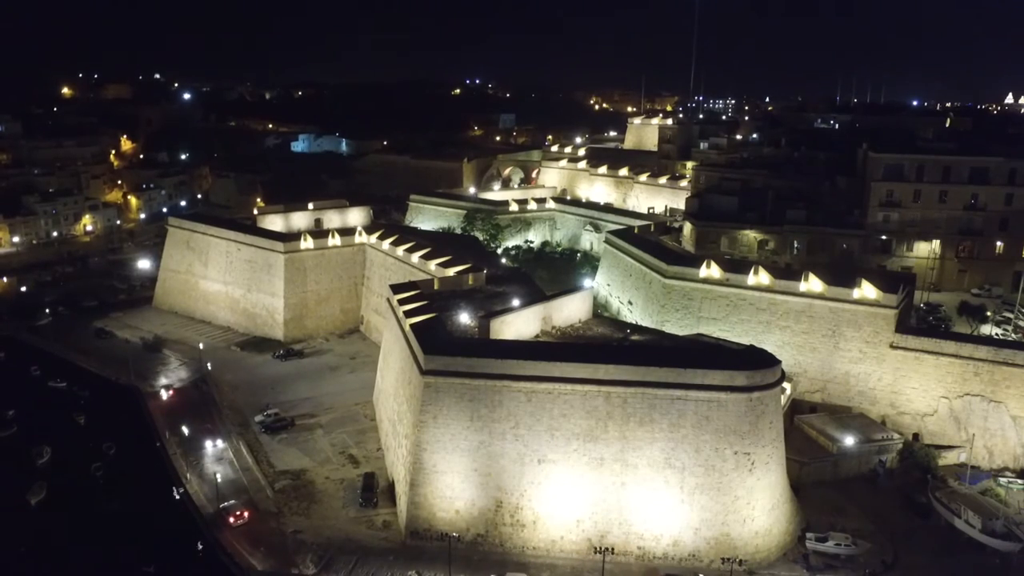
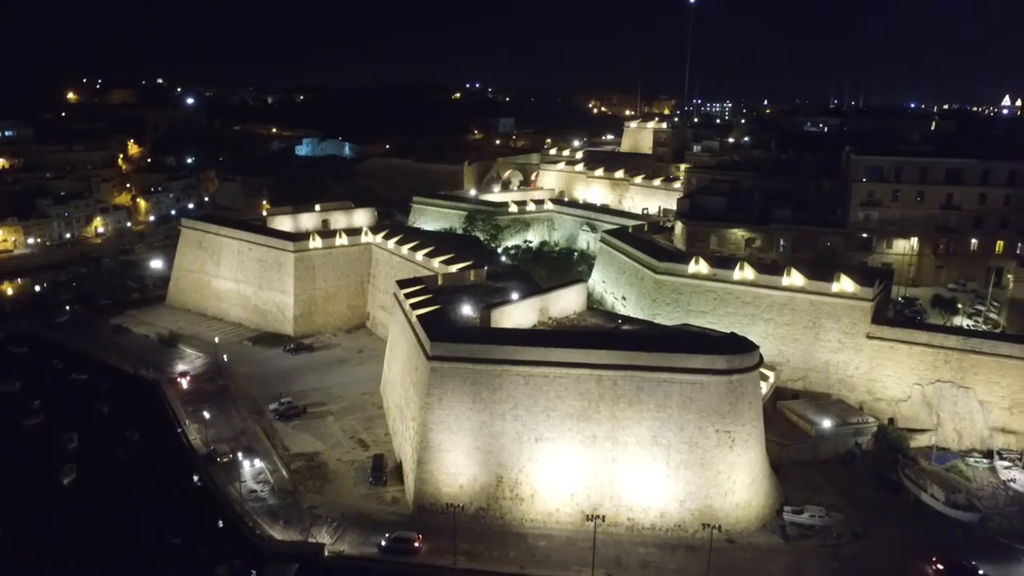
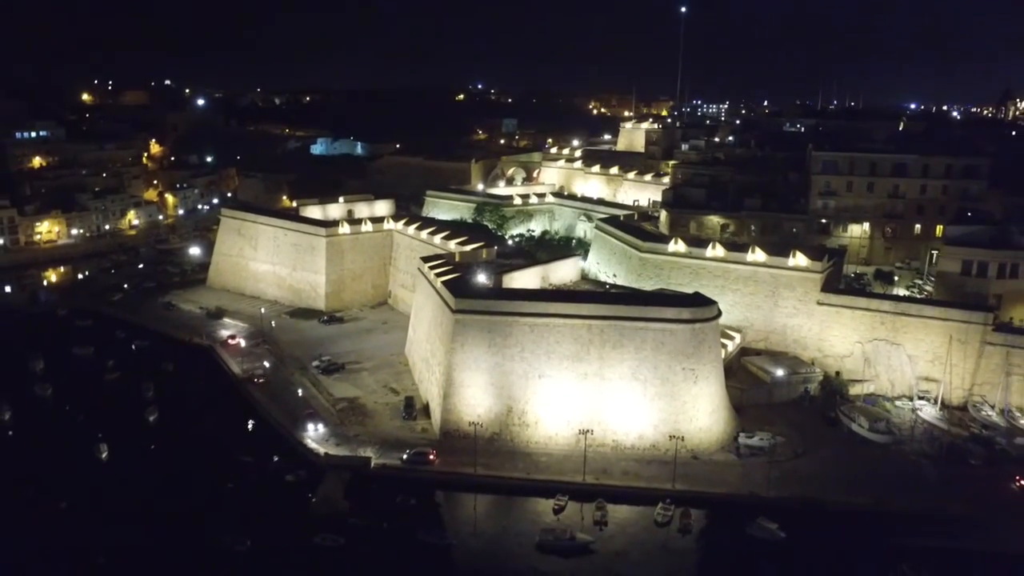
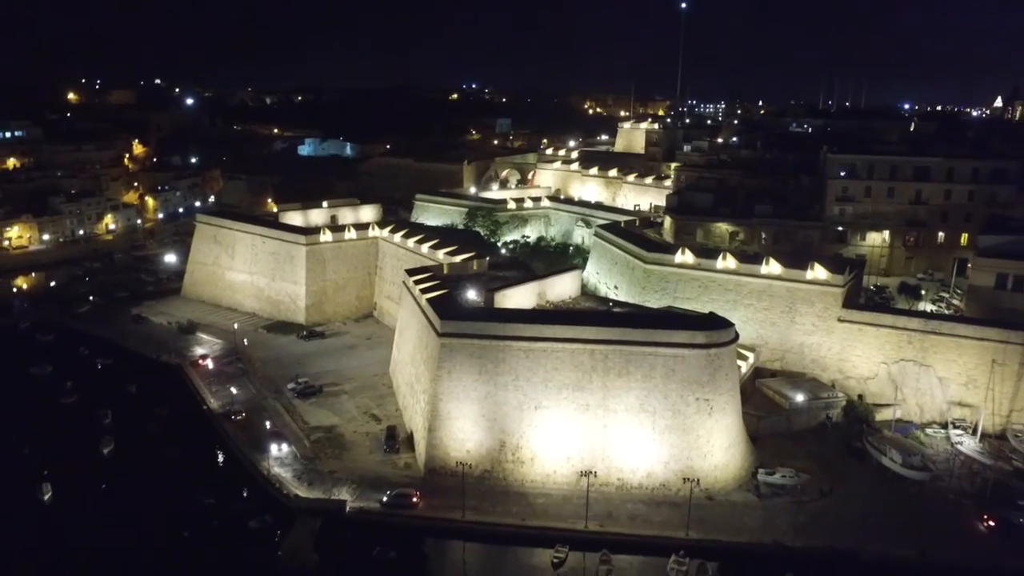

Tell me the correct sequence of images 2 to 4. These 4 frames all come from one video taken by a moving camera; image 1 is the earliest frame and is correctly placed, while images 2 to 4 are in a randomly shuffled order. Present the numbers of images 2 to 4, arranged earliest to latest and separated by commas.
2, 4, 3
